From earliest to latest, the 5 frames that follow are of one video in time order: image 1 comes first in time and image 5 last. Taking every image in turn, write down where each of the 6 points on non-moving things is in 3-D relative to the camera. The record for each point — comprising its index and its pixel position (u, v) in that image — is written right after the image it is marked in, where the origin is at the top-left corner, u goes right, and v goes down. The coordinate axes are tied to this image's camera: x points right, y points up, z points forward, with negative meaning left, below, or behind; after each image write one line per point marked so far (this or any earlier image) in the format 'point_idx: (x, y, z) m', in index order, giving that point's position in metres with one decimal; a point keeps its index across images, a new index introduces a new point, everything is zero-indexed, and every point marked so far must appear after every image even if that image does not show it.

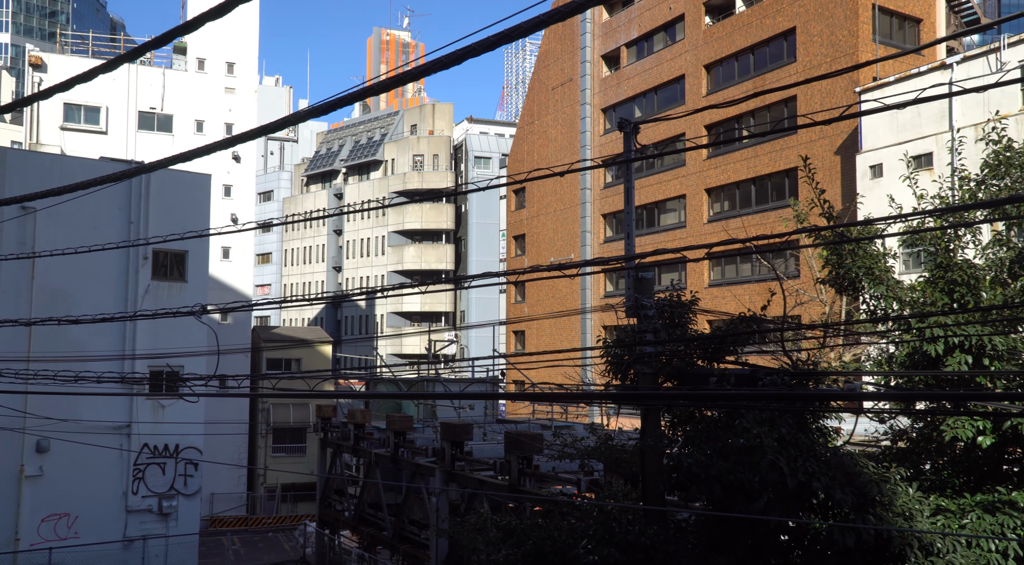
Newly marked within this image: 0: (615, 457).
0: (+2.5, -3.4, +19.5) m
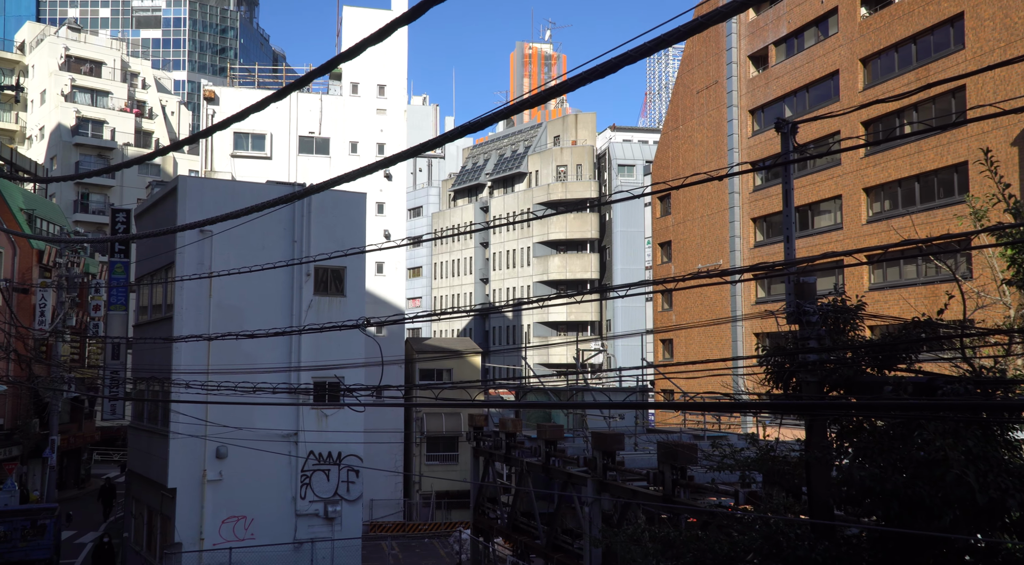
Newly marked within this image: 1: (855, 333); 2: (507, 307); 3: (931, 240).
0: (+5.0, -3.5, +18.9) m
1: (+6.6, -0.9, +19.1) m
2: (-0.1, -0.5, +18.8) m
3: (+6.1, +0.6, +14.4) m
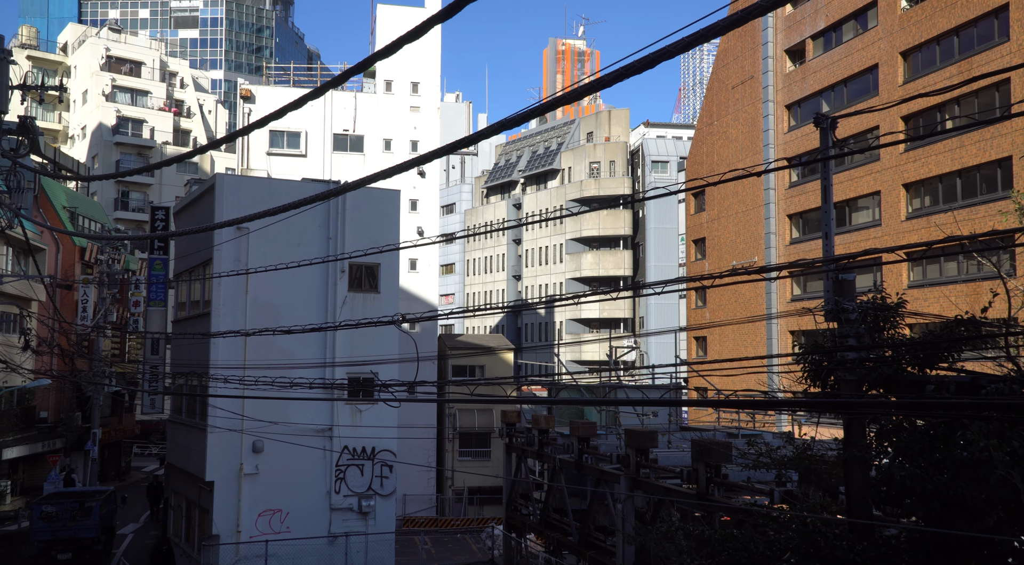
0: (+5.6, -3.5, +18.7) m
1: (+7.2, -0.9, +18.9) m
2: (+0.4, -0.4, +18.8) m
3: (+6.4, +0.6, +14.1) m
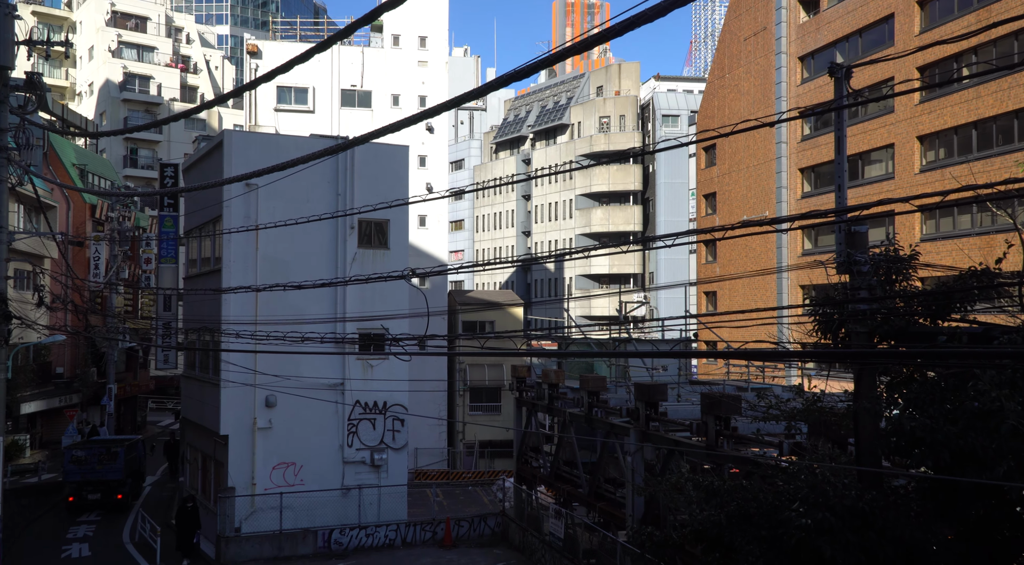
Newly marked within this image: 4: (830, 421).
0: (+5.7, -2.7, +18.8) m
1: (+7.3, -0.1, +18.8) m
2: (+0.6, +0.4, +18.8) m
3: (+6.5, +1.2, +14.1) m
4: (+5.9, -2.7, +18.7) m
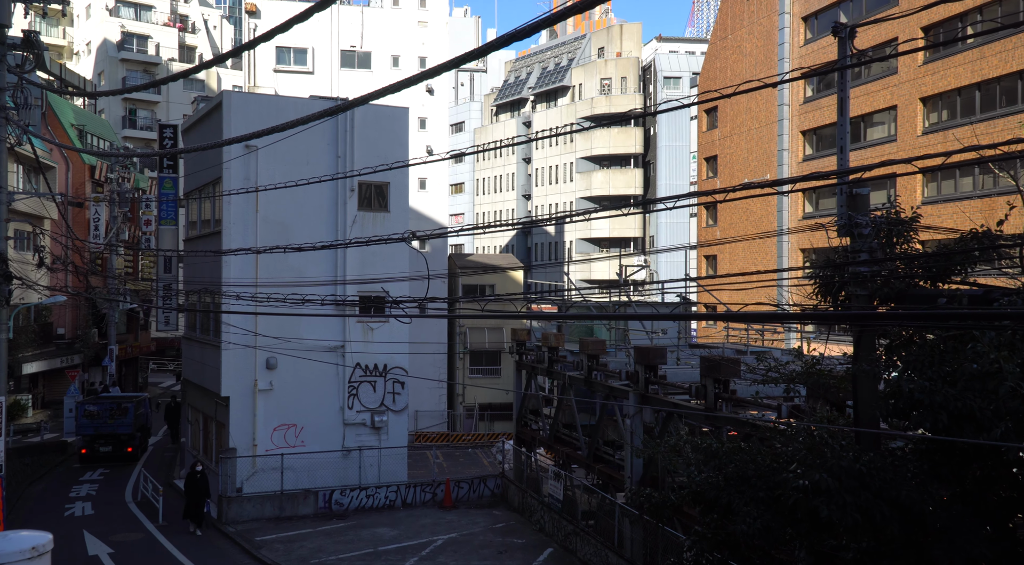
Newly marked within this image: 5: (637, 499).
0: (+5.7, -2.1, +18.9) m
1: (+7.3, +0.5, +18.8) m
2: (+0.6, +1.0, +18.8) m
3: (+6.5, +1.6, +14.0) m
4: (+5.8, -2.1, +18.8) m
5: (+2.4, -4.2, +19.2) m
